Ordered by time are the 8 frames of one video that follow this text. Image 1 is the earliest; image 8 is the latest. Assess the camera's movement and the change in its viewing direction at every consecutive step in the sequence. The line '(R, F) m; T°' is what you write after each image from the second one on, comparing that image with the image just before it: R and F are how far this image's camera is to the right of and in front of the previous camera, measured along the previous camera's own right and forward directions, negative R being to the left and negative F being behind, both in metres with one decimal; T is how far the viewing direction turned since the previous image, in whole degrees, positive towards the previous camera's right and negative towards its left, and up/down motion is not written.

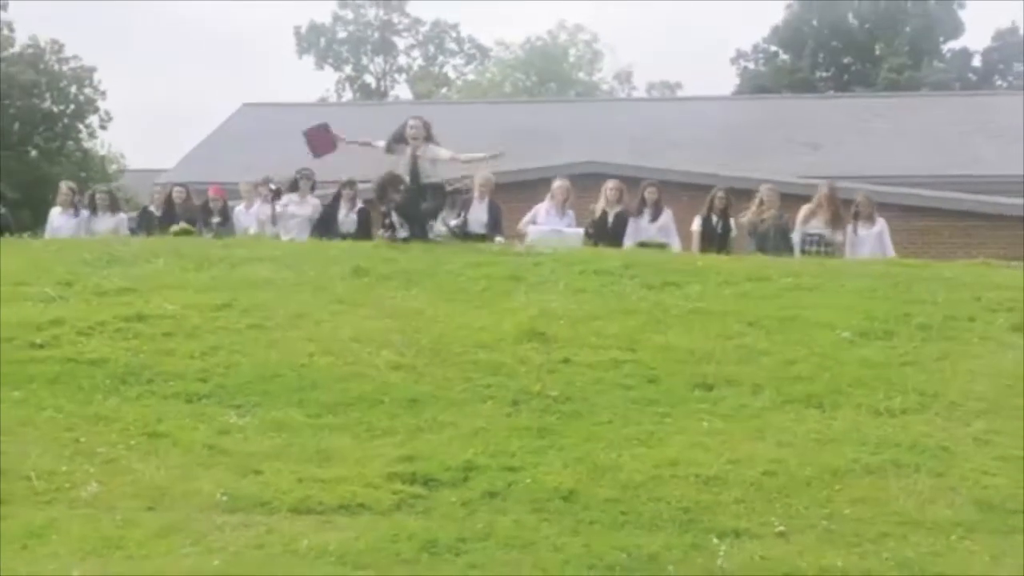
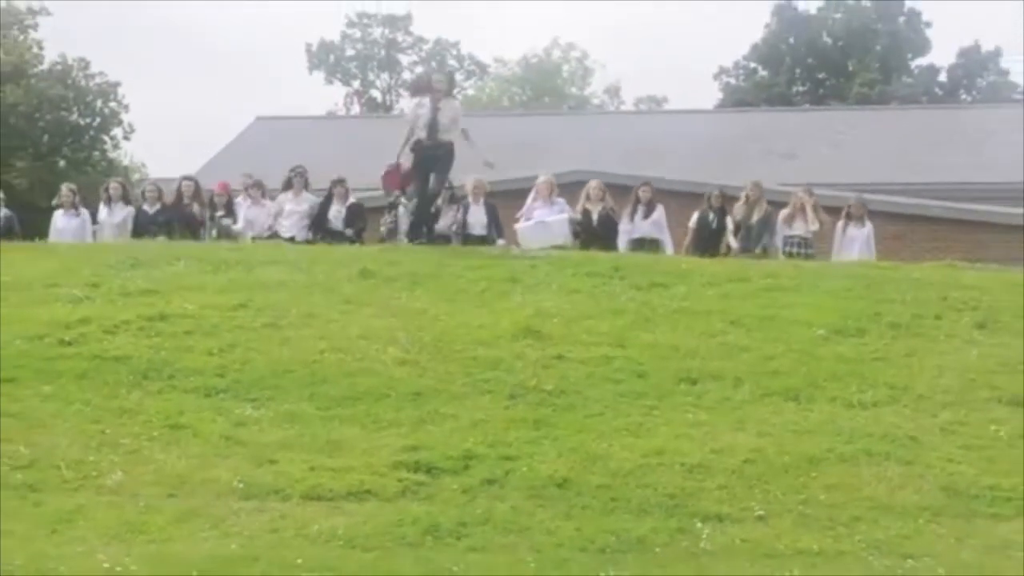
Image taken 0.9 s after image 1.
(+0.1, -0.8) m; 0°
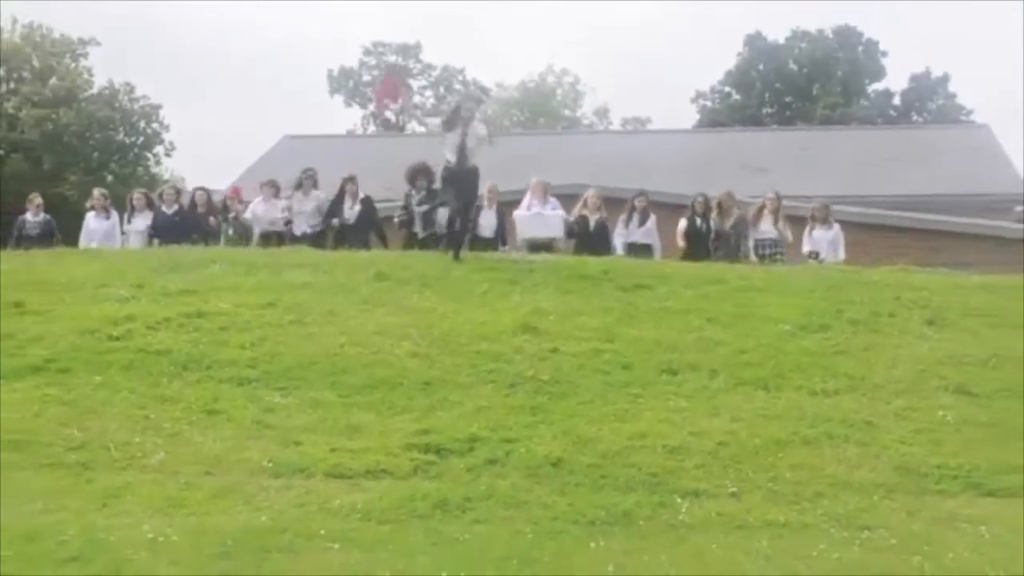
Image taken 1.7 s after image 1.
(+0.2, -1.5) m; -1°
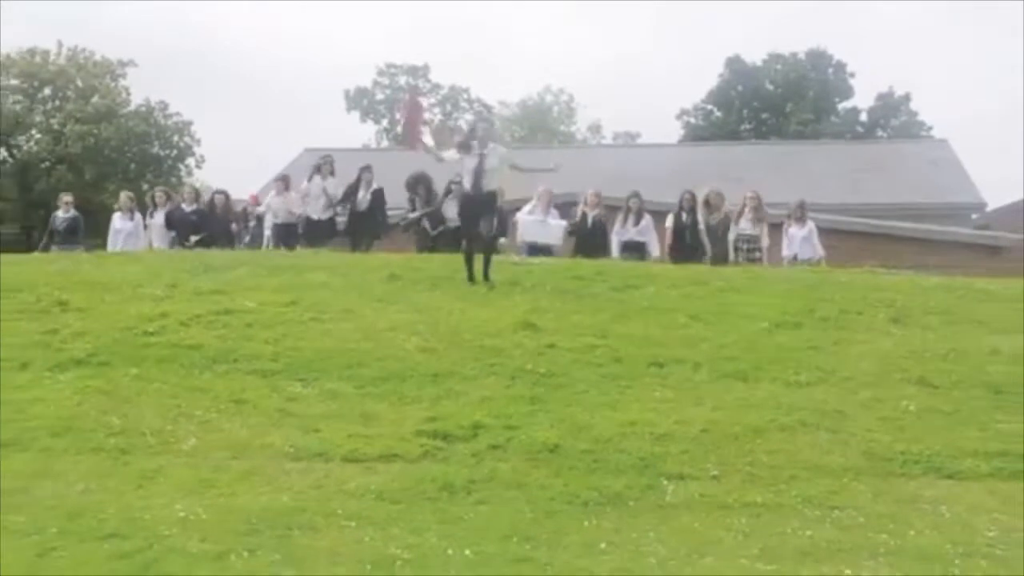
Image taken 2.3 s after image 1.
(+0.1, -1.3) m; 0°
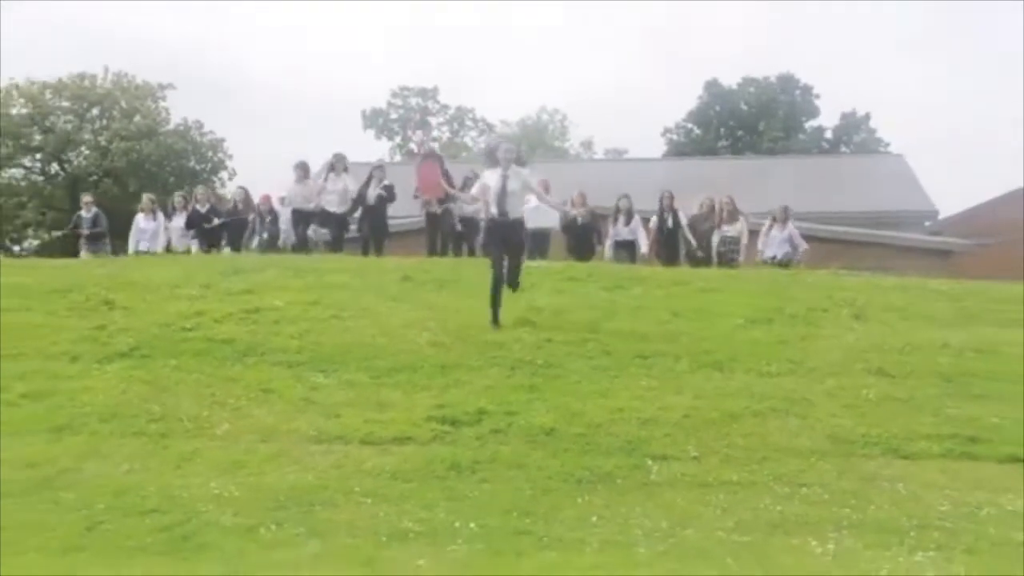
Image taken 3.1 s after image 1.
(+0.1, -1.7) m; 0°
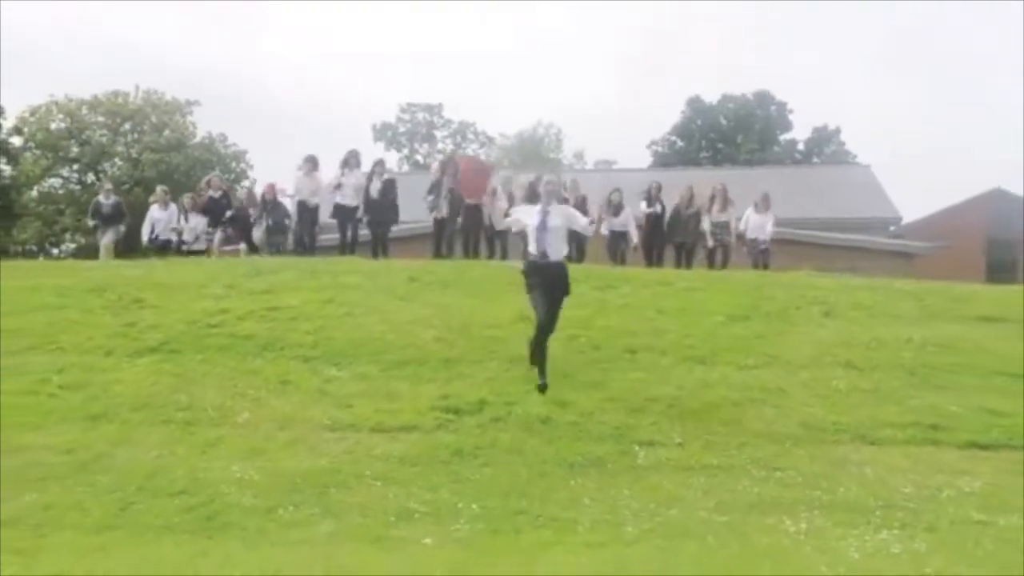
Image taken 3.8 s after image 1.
(+0.1, -1.5) m; 0°
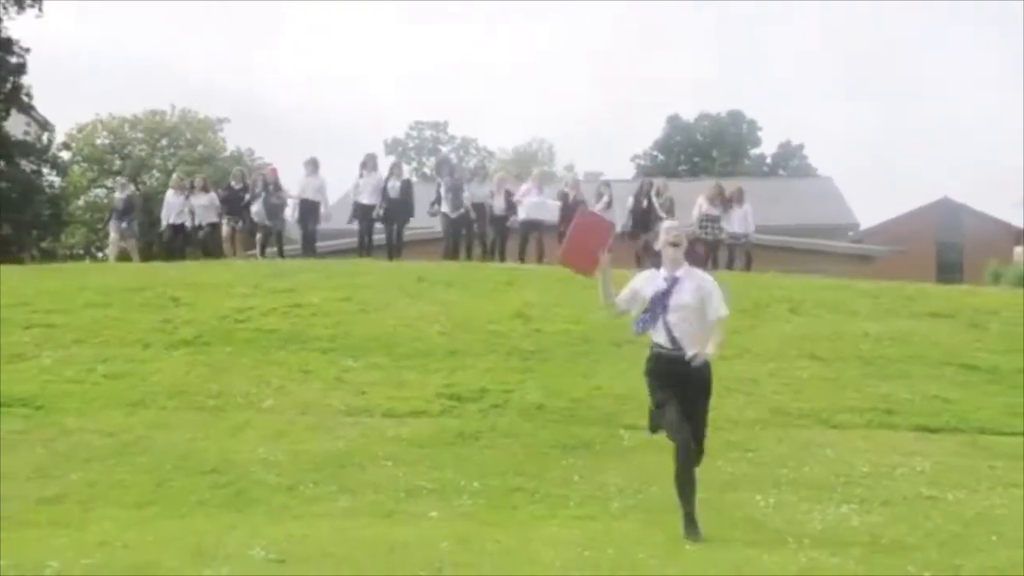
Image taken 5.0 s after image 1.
(+0.2, -2.1) m; 0°
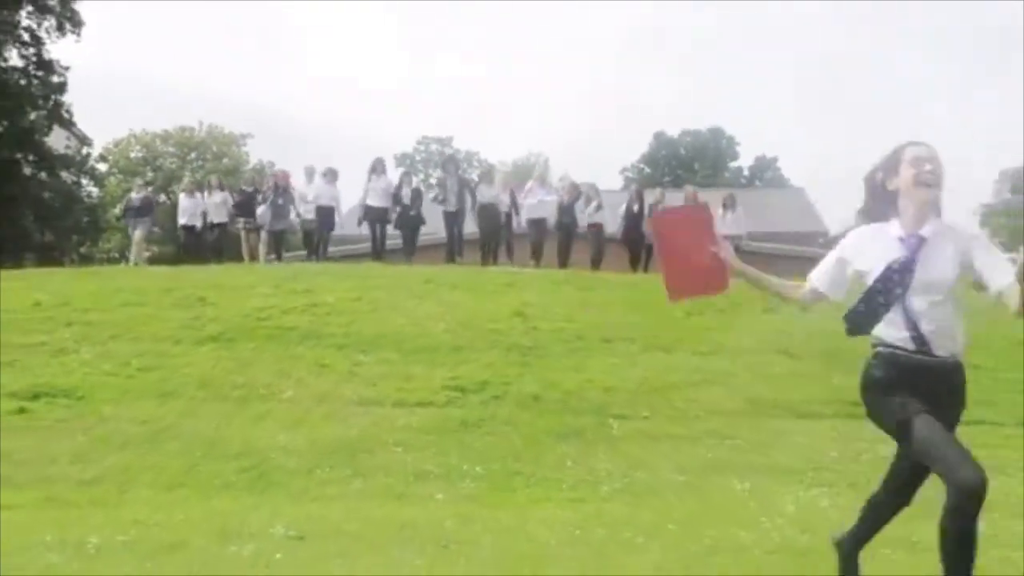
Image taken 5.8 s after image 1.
(+0.1, -1.9) m; 0°
